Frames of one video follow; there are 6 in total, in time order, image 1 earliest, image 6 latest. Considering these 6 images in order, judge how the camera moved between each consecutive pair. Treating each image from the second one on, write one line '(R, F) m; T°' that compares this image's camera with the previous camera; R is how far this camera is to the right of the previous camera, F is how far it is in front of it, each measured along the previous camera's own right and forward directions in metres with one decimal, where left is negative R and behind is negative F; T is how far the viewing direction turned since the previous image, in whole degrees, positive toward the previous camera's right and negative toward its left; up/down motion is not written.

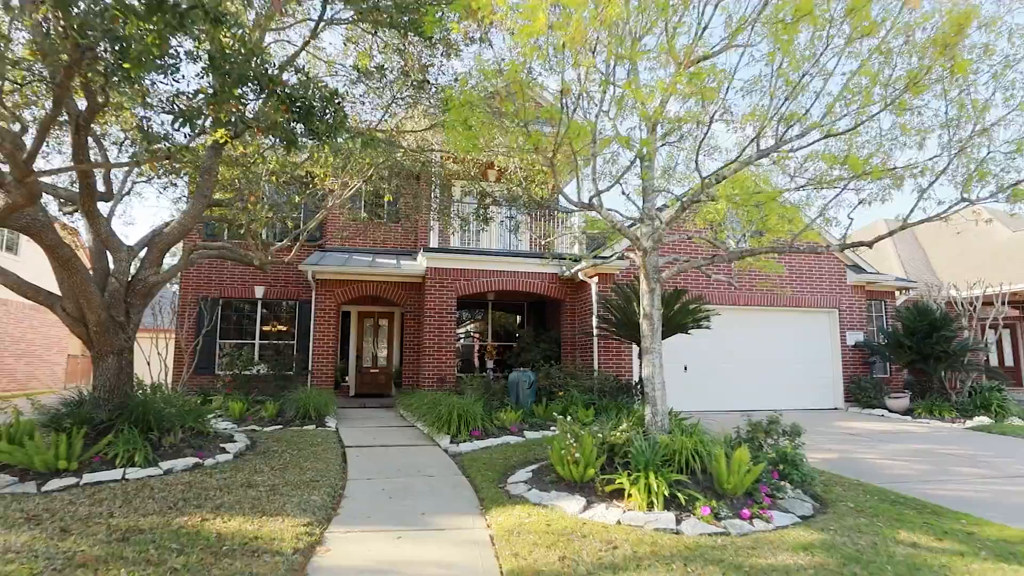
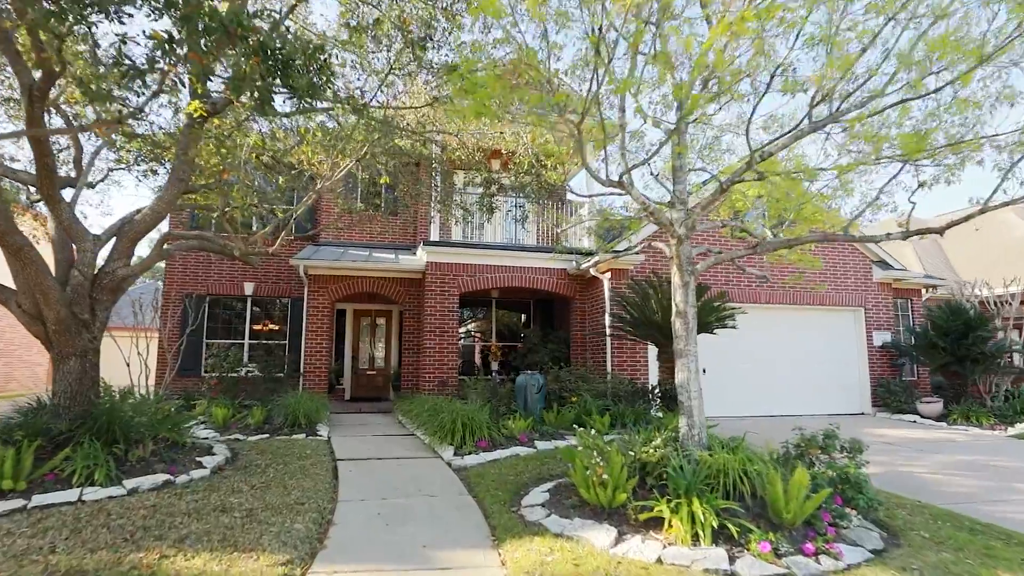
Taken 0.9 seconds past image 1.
(-0.1, +0.8) m; 0°
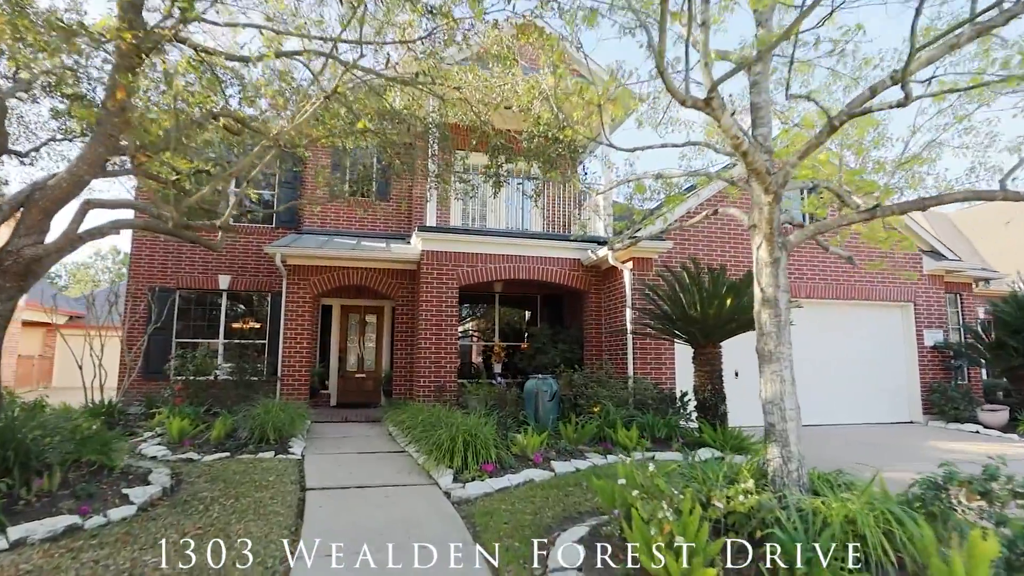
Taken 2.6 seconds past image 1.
(-0.2, +1.5) m; 0°
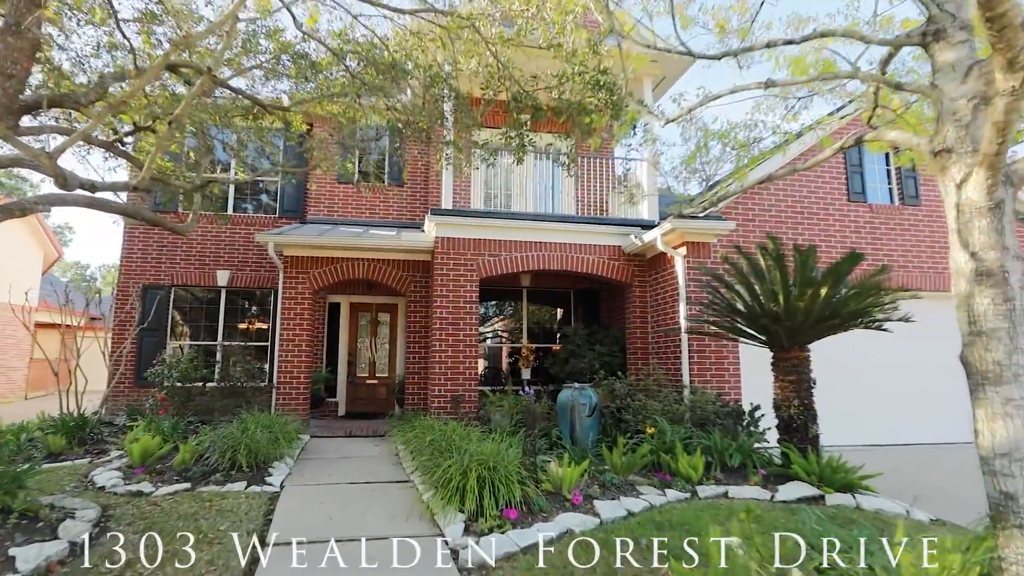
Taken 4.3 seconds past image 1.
(0.0, +1.6) m; -3°
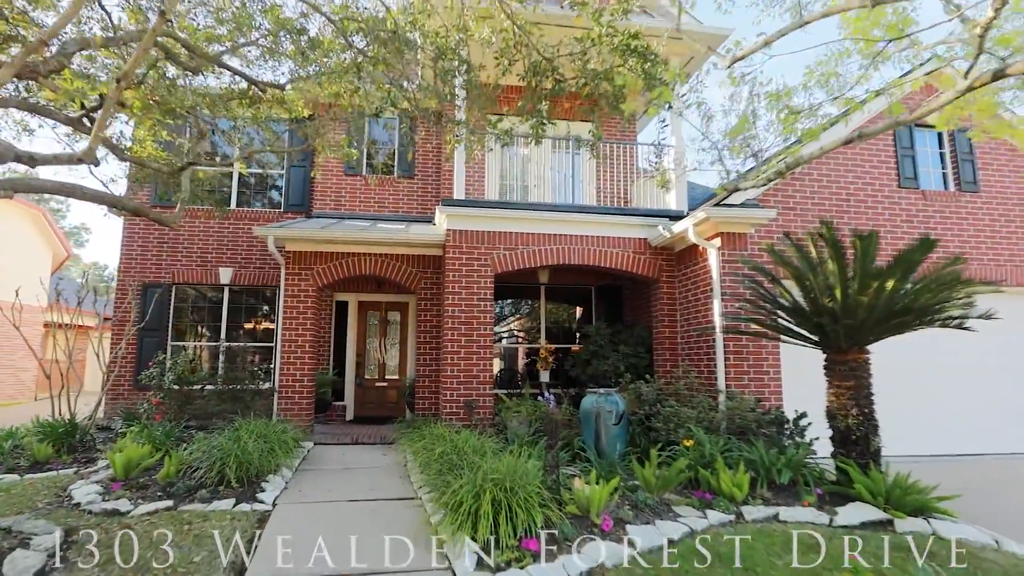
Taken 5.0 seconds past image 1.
(0.0, +0.7) m; -1°
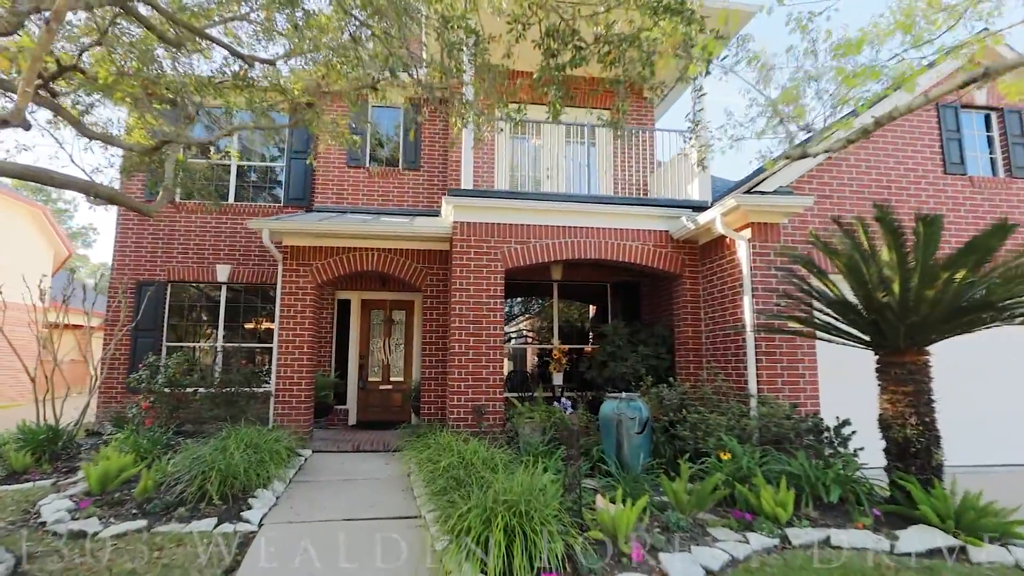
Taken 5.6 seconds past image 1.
(0.0, +0.6) m; -1°
